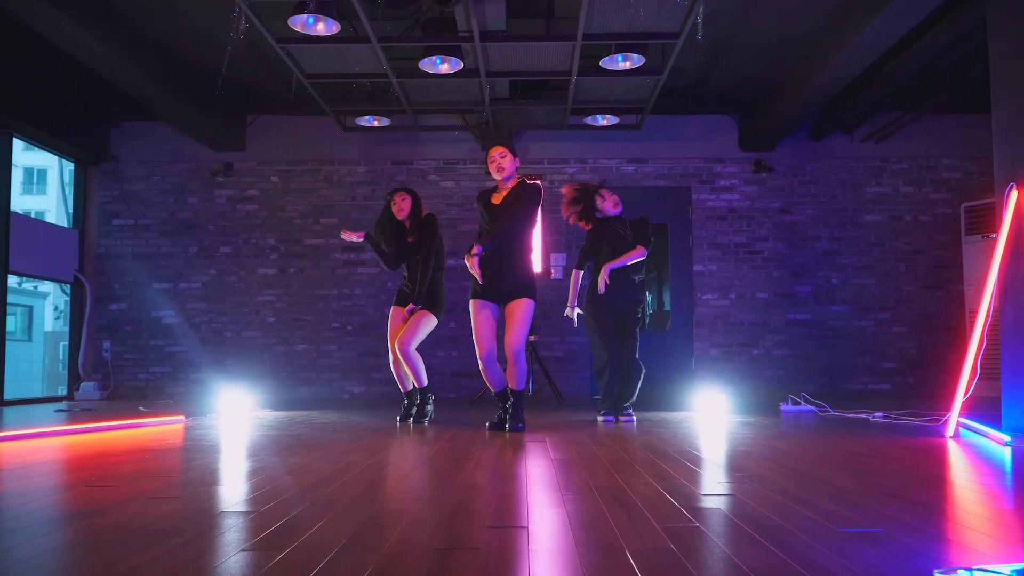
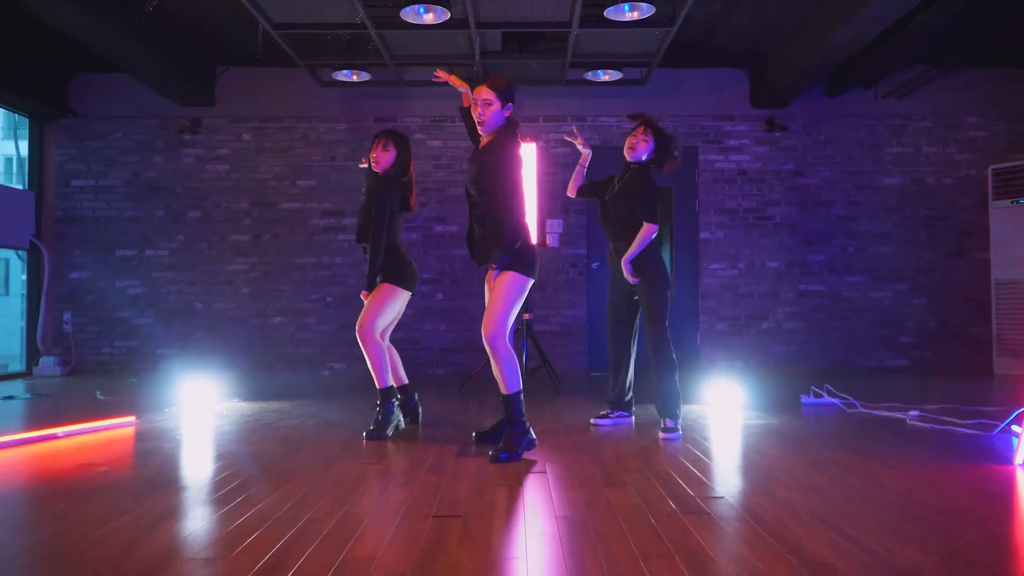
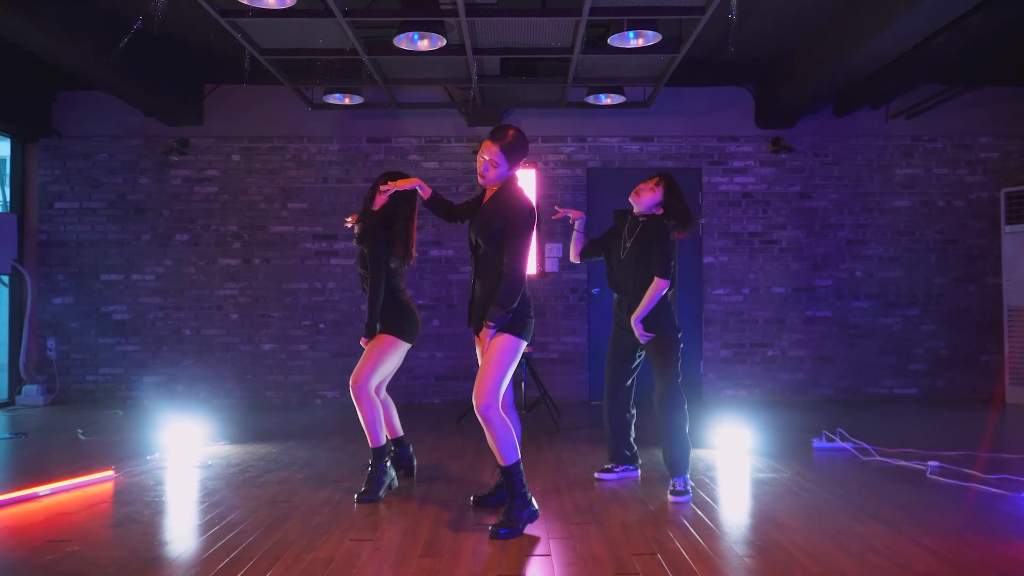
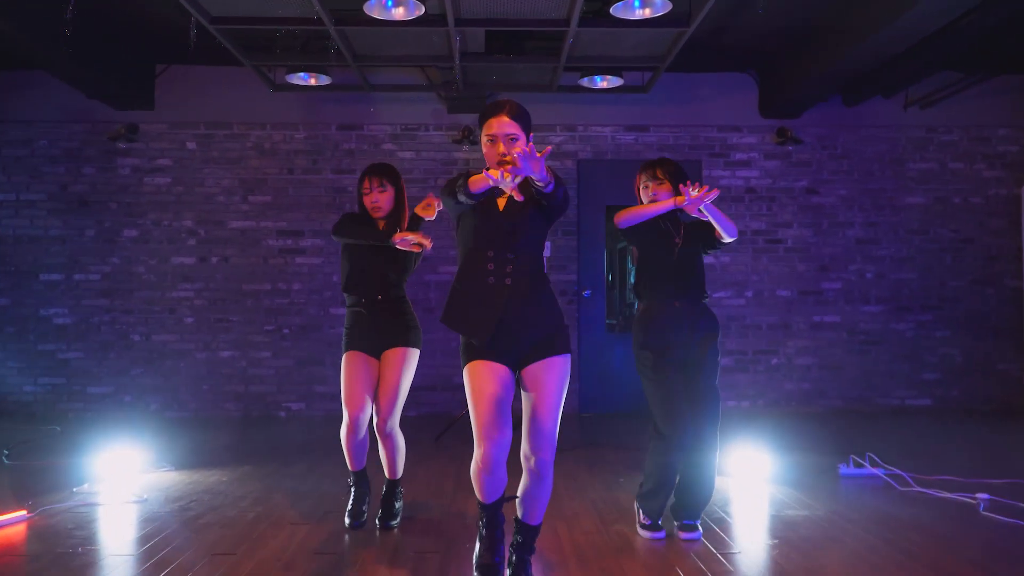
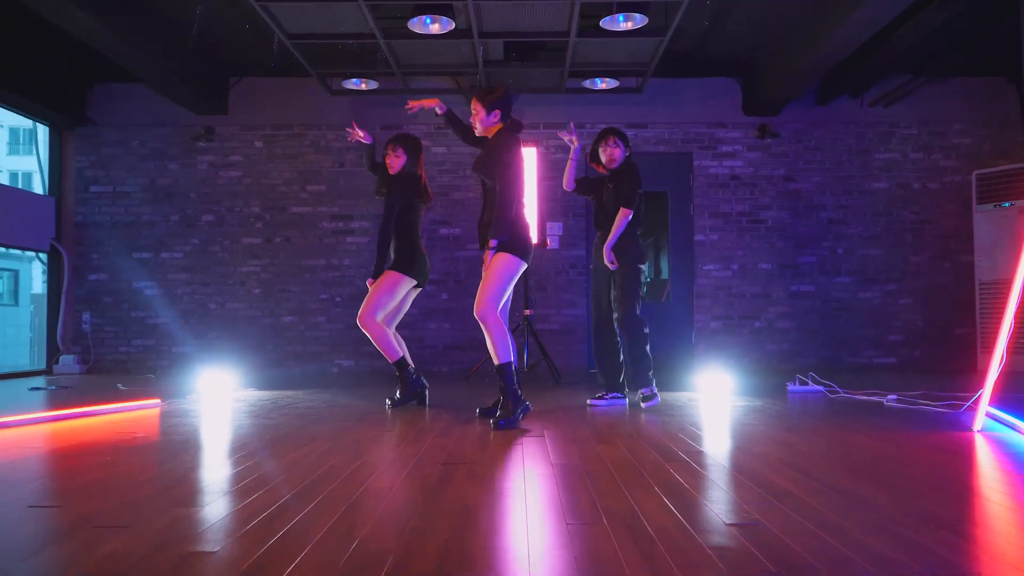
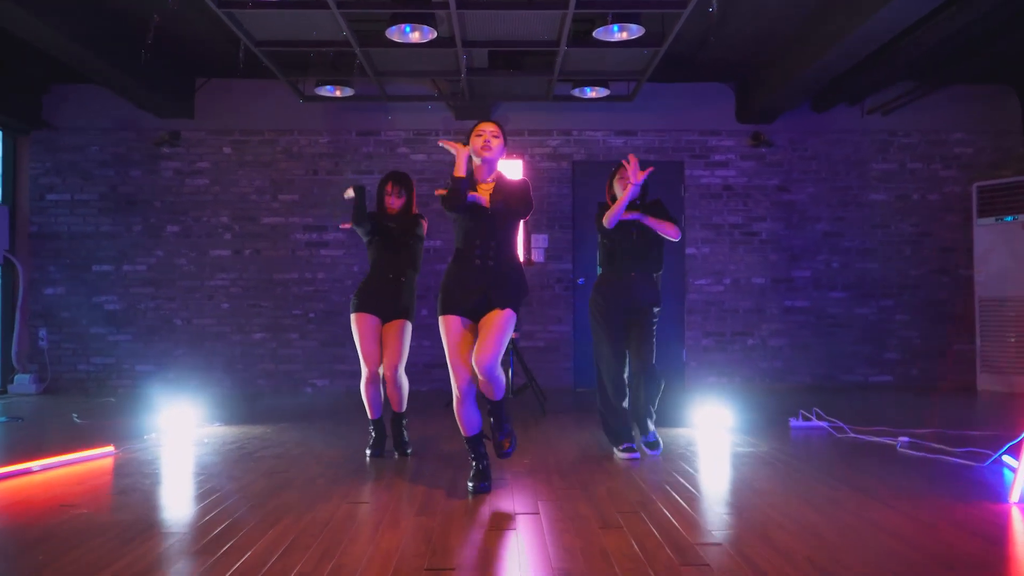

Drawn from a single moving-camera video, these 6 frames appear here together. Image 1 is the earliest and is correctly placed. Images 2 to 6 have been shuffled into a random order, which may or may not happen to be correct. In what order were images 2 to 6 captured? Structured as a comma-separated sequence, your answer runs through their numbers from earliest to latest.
5, 2, 3, 6, 4
